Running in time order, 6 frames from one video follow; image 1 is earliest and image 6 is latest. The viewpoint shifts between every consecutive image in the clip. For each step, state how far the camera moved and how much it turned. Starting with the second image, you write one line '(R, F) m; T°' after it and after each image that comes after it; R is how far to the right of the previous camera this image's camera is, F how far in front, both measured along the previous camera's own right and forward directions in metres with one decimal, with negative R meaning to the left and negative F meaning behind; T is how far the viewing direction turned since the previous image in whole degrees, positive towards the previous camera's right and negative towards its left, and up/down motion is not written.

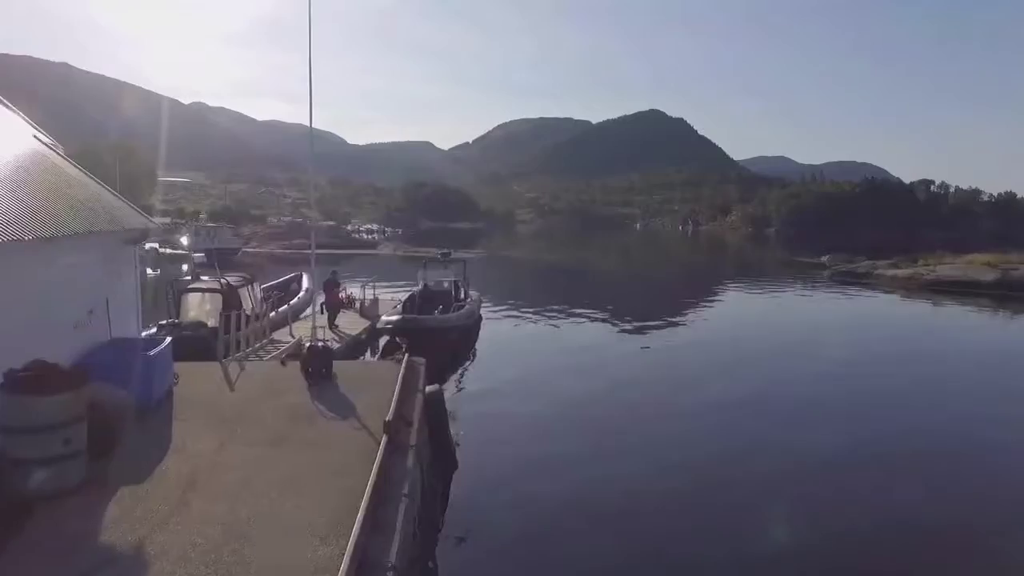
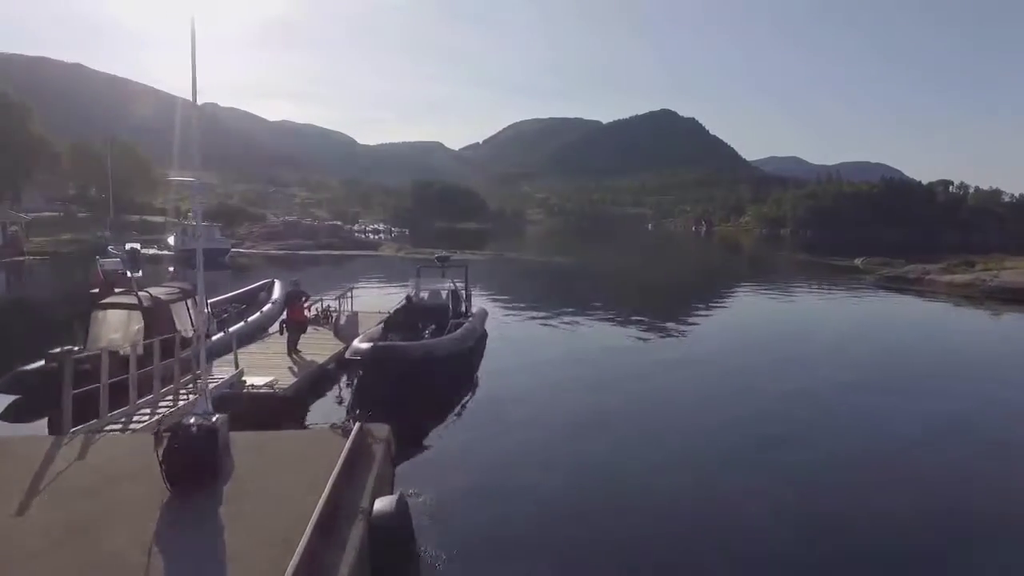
(0.0, +3.8) m; -1°
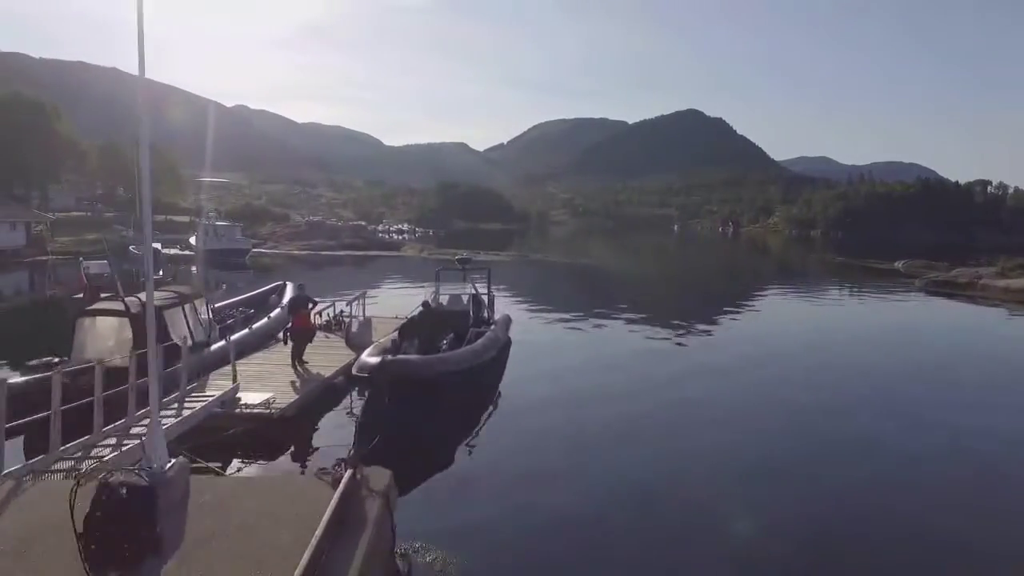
(-0.1, +1.3) m; -2°
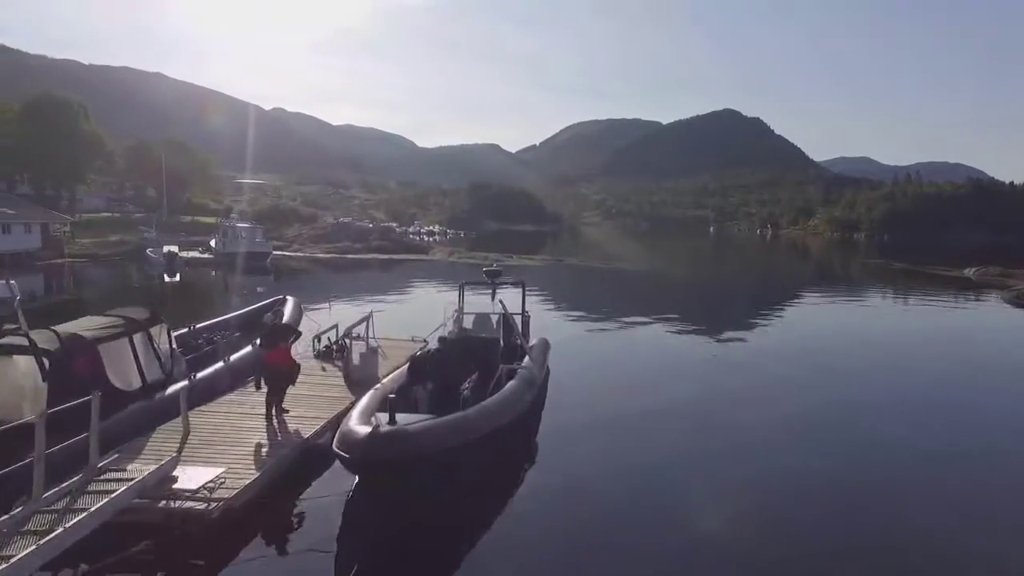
(-0.2, +3.0) m; -3°
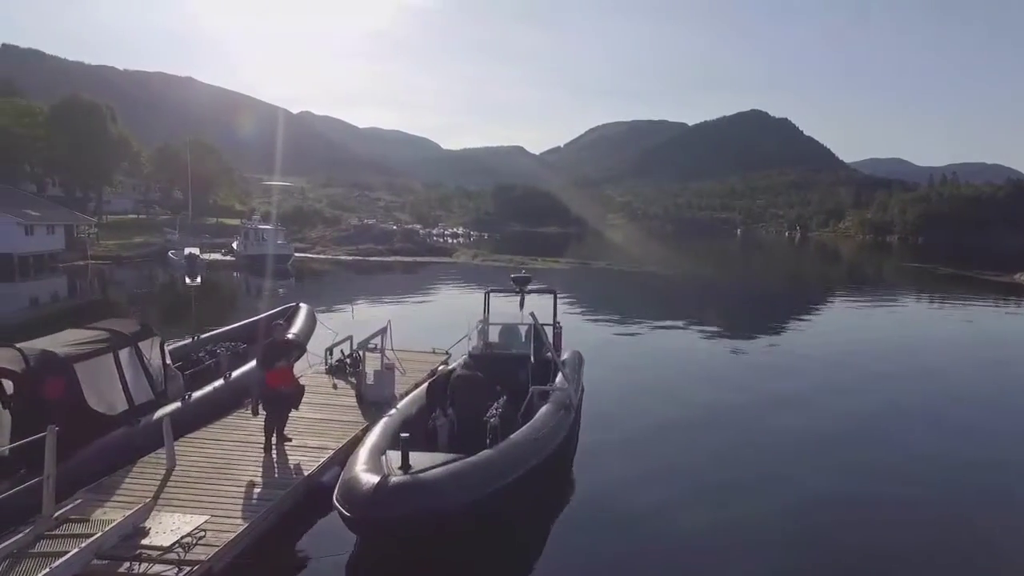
(-0.1, +1.3) m; -2°
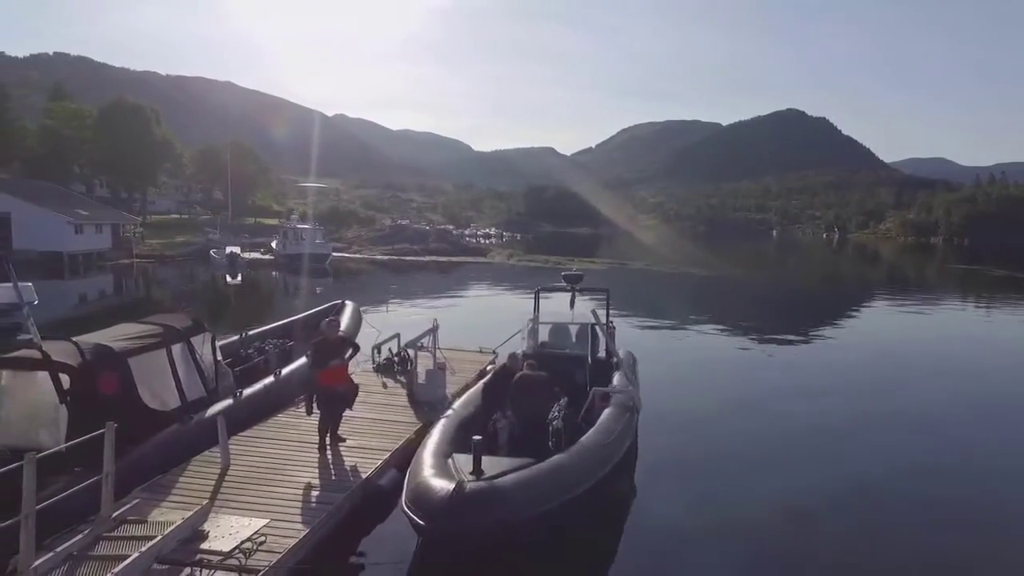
(-0.4, +0.4) m; -3°
